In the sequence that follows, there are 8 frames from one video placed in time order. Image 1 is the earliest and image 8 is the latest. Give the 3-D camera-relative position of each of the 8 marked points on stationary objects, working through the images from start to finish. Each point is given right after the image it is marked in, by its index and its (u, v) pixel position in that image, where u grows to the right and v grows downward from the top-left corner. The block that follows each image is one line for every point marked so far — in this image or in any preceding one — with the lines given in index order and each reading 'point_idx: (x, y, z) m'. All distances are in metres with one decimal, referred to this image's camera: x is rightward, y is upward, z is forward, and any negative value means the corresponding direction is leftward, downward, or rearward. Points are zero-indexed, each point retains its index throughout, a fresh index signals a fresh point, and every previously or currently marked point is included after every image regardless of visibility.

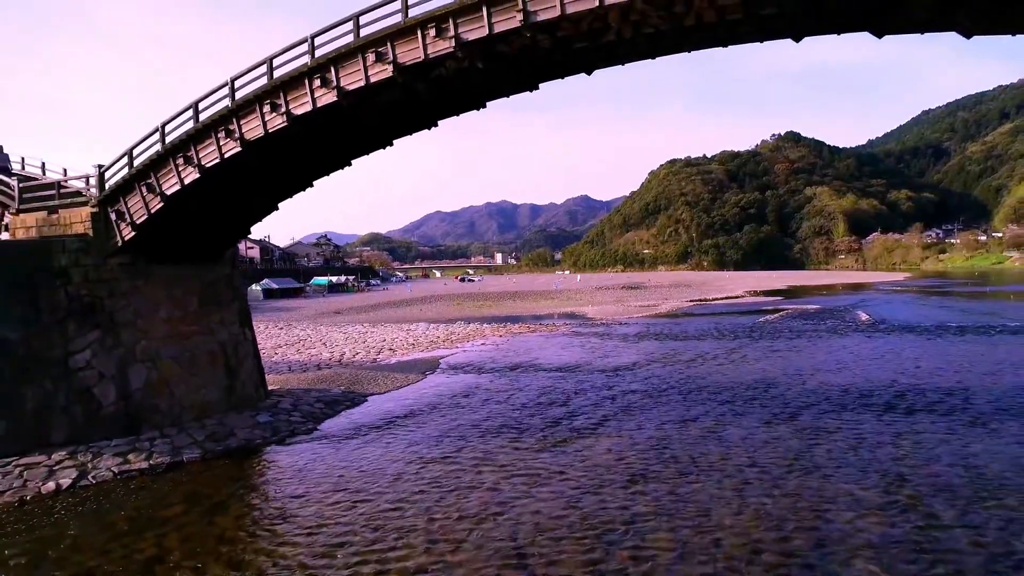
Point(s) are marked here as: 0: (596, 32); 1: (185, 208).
0: (+1.1, +3.5, +8.5) m
1: (-6.0, +1.5, +11.8) m
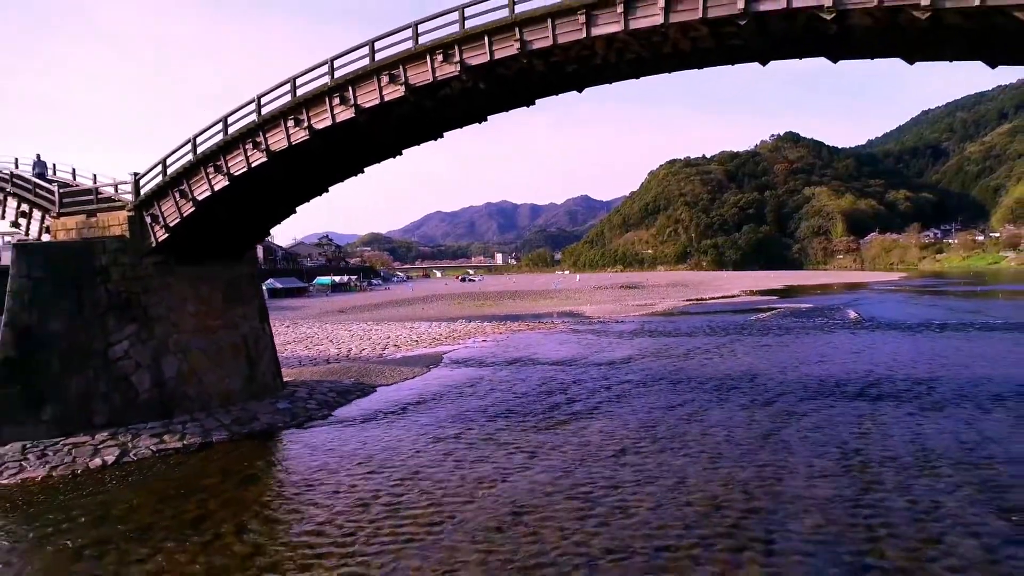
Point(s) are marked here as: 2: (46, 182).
0: (+1.1, +3.5, +9.6) m
1: (-6.1, +1.6, +12.9) m
2: (-10.8, +2.4, +14.7) m
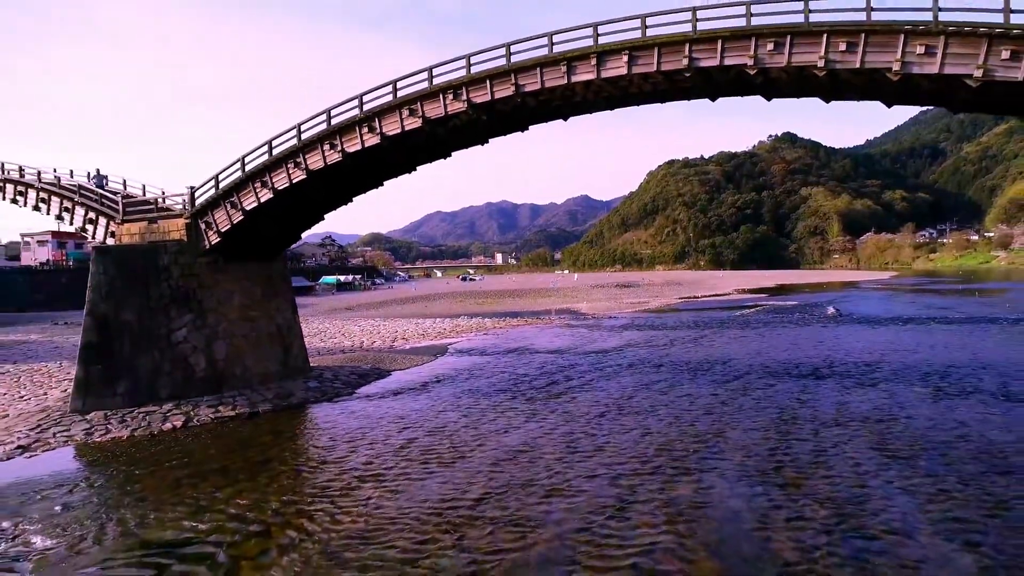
0: (+1.1, +3.7, +12.0) m
1: (-6.1, +1.7, +15.3) m
2: (-10.9, +2.5, +17.1) m
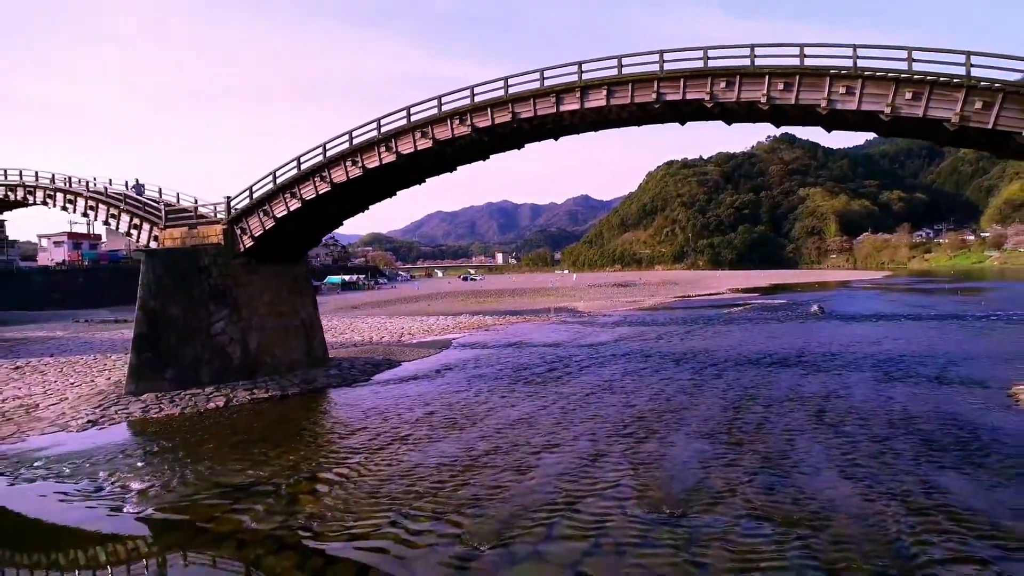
0: (+1.0, +3.7, +14.0) m
1: (-6.2, +1.7, +17.3) m
2: (-10.9, +2.6, +19.1) m
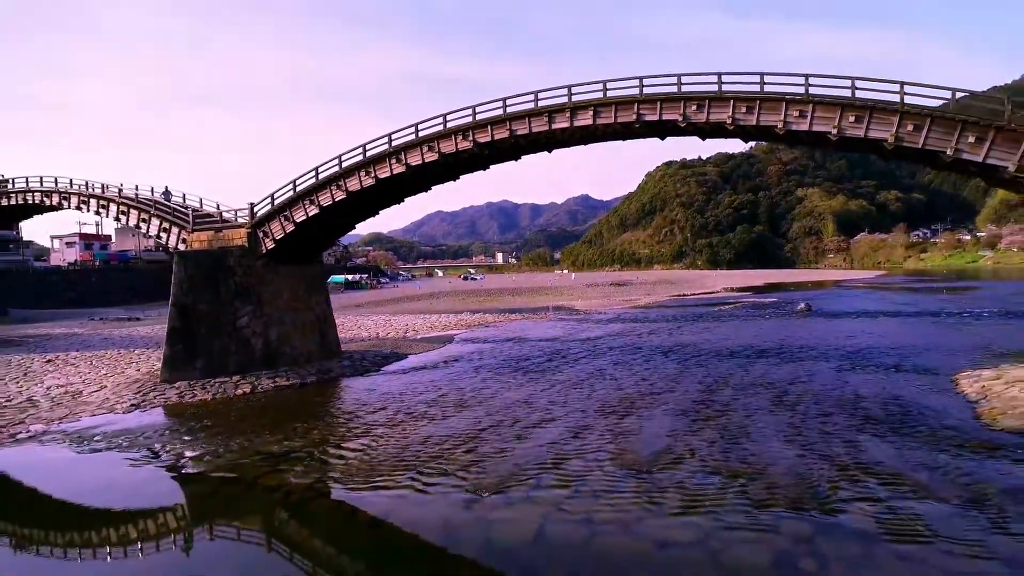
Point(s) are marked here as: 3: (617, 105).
0: (+0.9, +3.8, +15.7) m
1: (-6.2, +1.8, +19.0) m
2: (-11.0, +2.6, +20.8) m
3: (+2.4, +4.2, +14.4) m
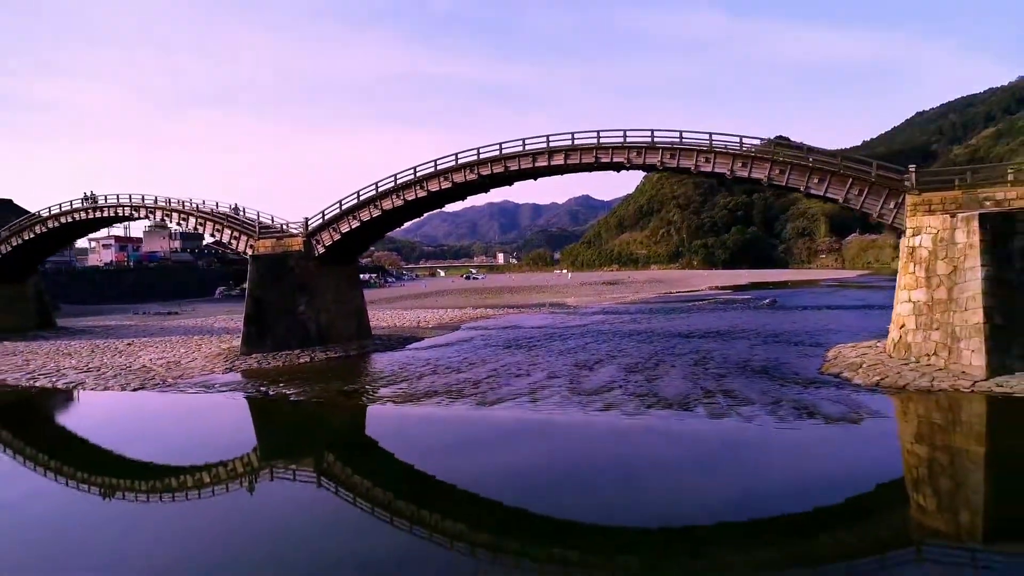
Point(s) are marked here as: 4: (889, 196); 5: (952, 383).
0: (+0.8, +4.0, +21.3) m
1: (-6.4, +2.0, +24.6) m
2: (-11.1, +2.8, +26.4) m
3: (+2.2, +4.4, +20.0) m
4: (+10.2, +2.5, +17.2) m
5: (+10.1, -2.1, +14.6) m
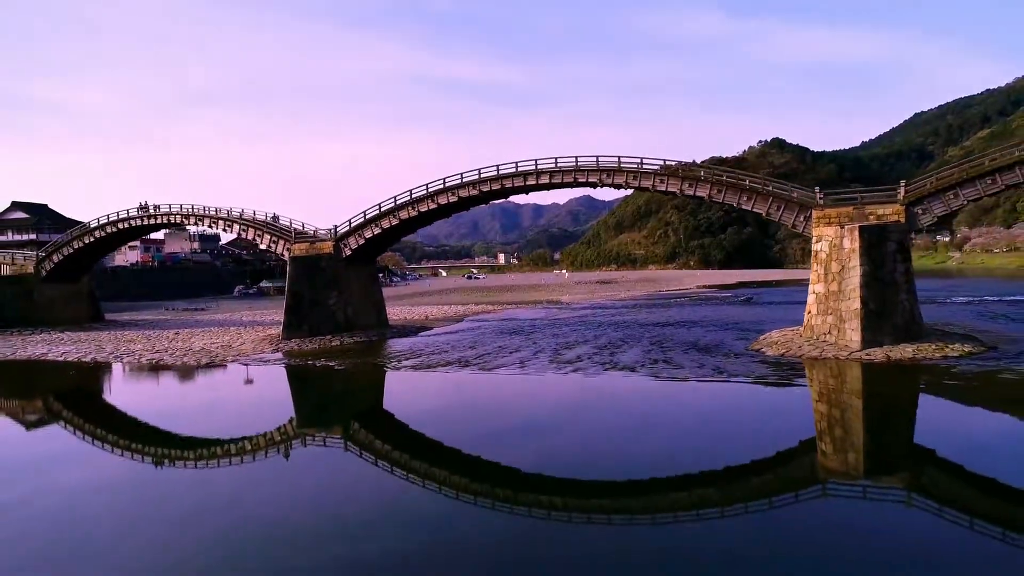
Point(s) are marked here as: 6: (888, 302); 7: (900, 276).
0: (+0.6, +4.1, +26.0) m
1: (-6.6, +2.1, +29.3) m
2: (-11.3, +3.0, +31.1) m
3: (+2.0, +4.6, +24.7) m
4: (+10.0, +2.7, +21.9) m
5: (+9.9, -1.9, +19.2) m
6: (+11.5, -0.4, +19.2) m
7: (+11.9, +0.4, +19.3) m
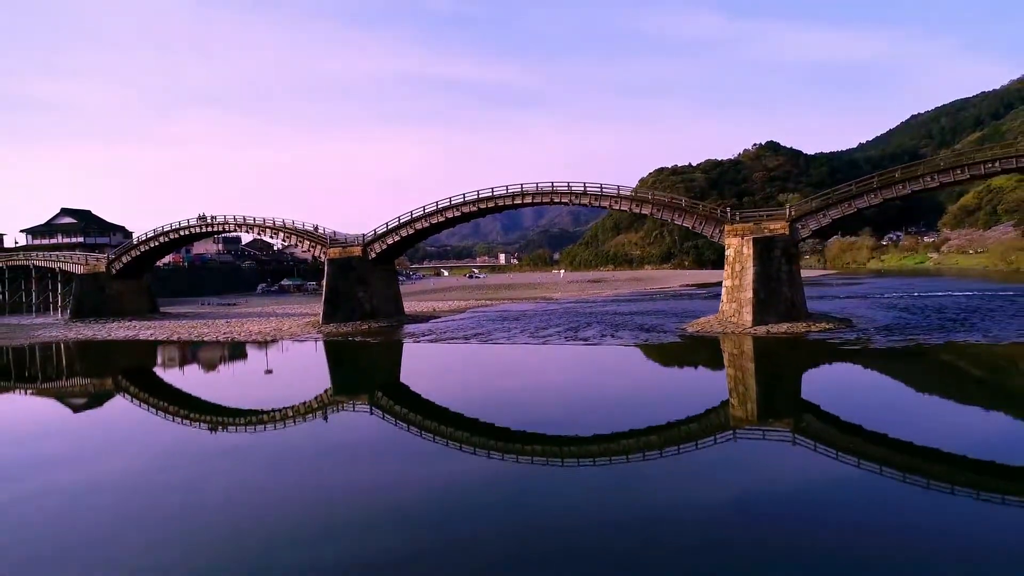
0: (+0.1, +4.4, +33.2) m
1: (-7.0, +2.4, +36.6) m
2: (-11.8, +3.2, +38.4) m
3: (+1.6, +4.8, +32.0) m
4: (+9.5, +2.9, +29.1) m
5: (+9.4, -1.7, +26.5) m
6: (+11.0, -0.2, +26.4) m
7: (+11.5, +0.6, +26.6) m
